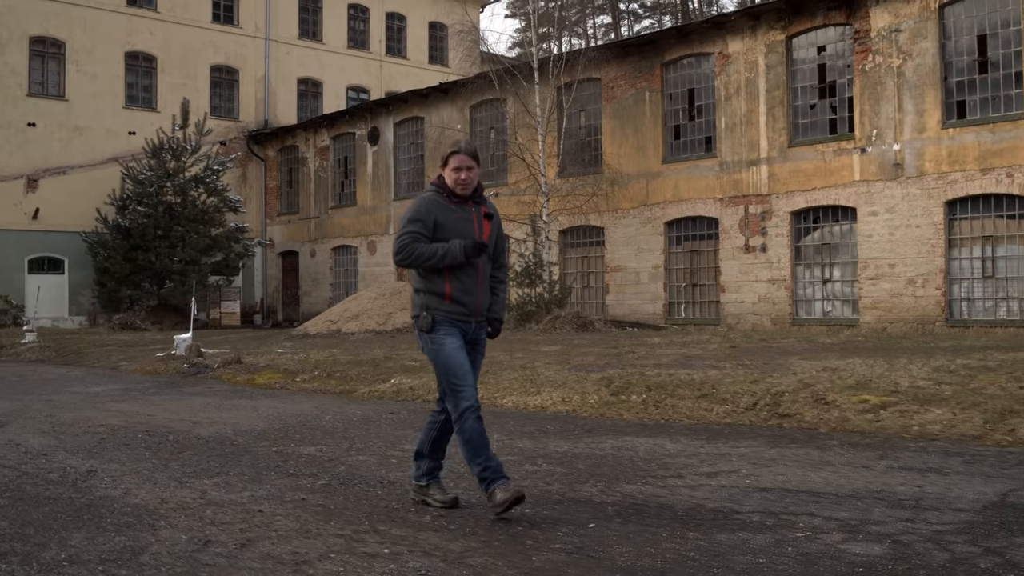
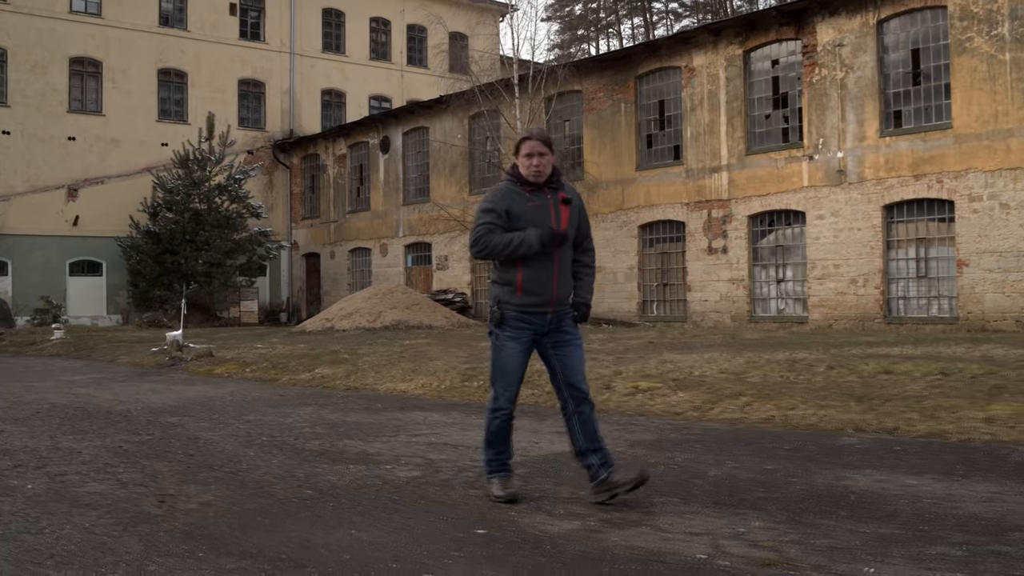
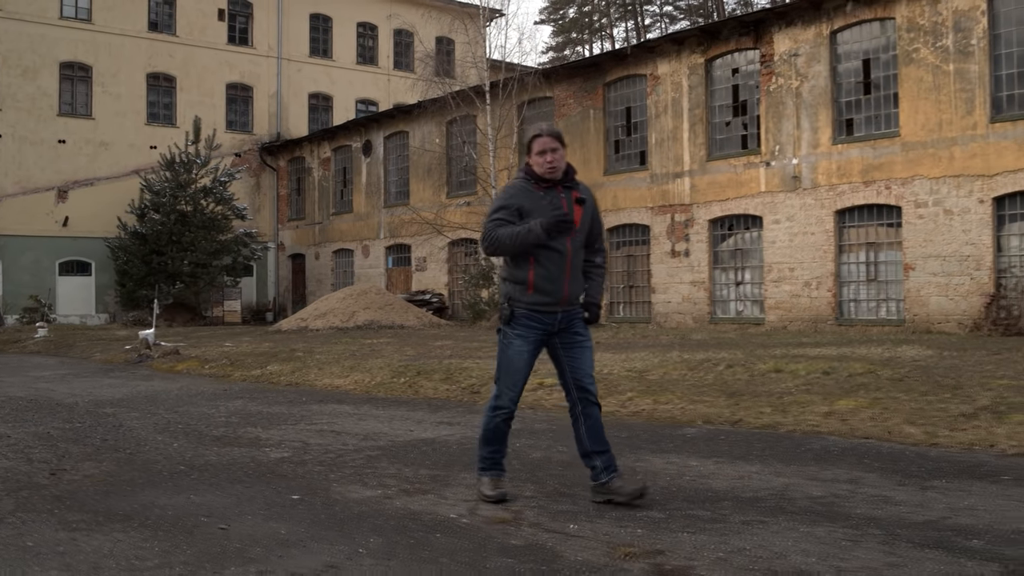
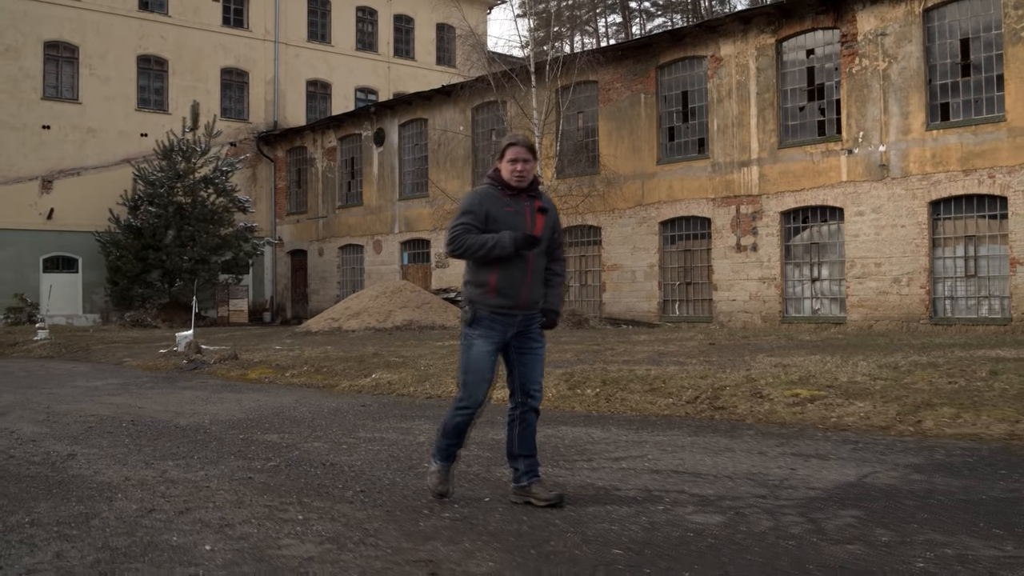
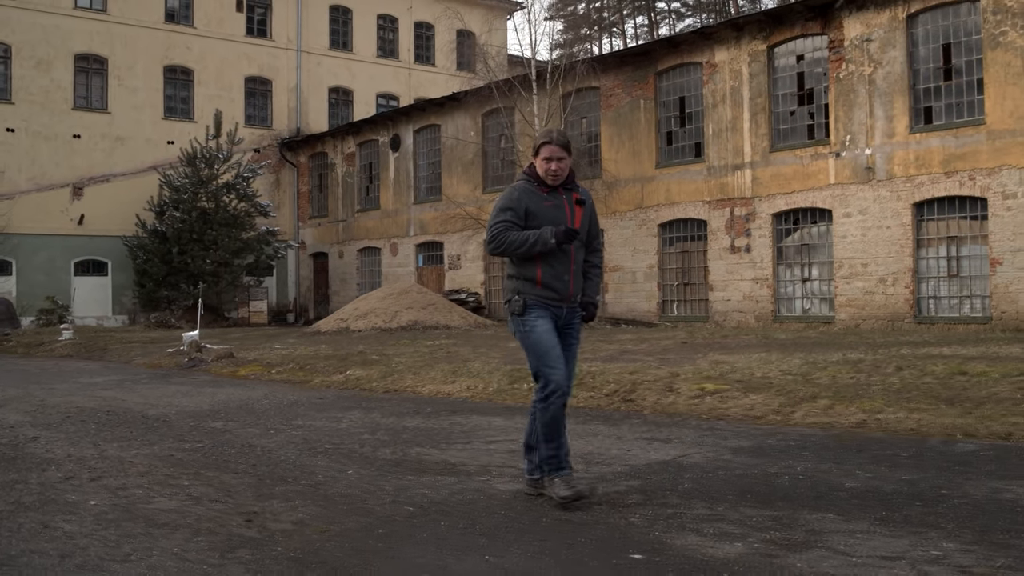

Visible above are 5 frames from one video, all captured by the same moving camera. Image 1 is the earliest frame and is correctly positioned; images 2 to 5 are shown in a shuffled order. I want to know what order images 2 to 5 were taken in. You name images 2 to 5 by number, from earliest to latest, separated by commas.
4, 5, 2, 3
